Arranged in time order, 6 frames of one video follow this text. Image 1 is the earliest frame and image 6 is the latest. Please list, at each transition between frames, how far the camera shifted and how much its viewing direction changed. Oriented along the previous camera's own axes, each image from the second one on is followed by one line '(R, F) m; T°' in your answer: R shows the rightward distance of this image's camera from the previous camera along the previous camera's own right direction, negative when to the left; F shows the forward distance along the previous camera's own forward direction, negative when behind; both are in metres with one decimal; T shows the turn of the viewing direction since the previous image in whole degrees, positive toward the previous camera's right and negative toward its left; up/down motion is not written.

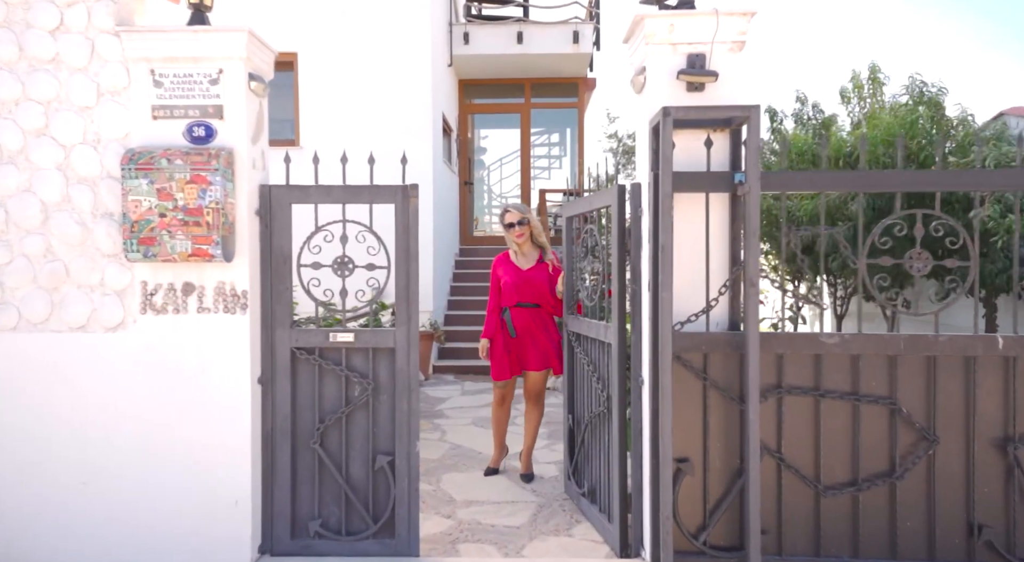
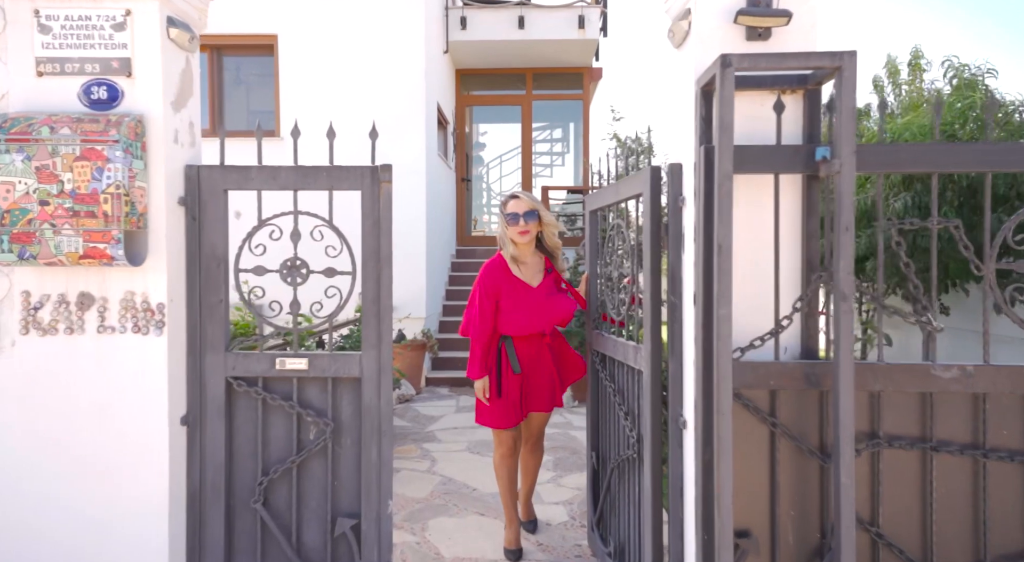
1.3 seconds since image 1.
(0.0, +0.8) m; 0°
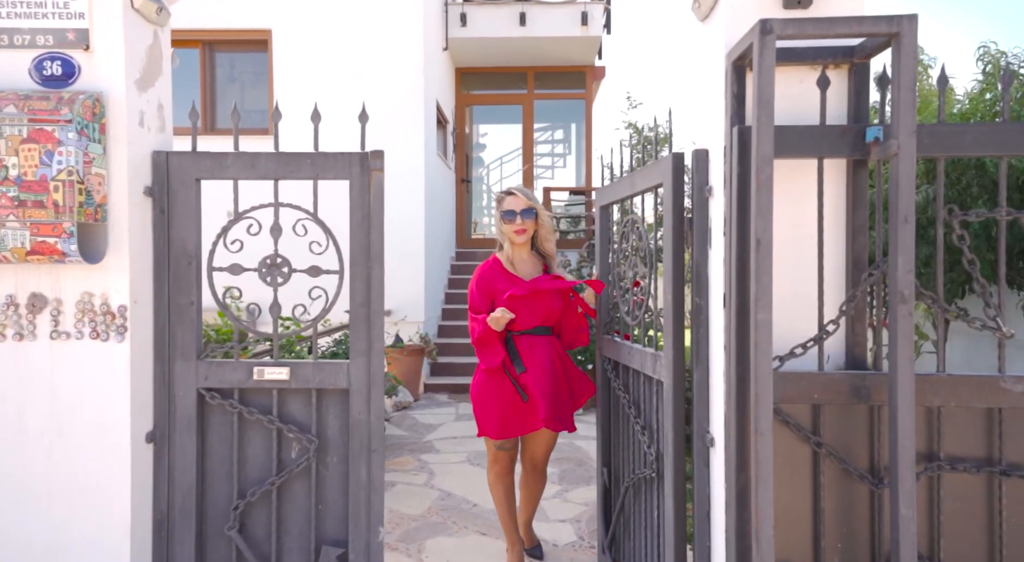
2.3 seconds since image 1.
(0.0, +0.3) m; 0°
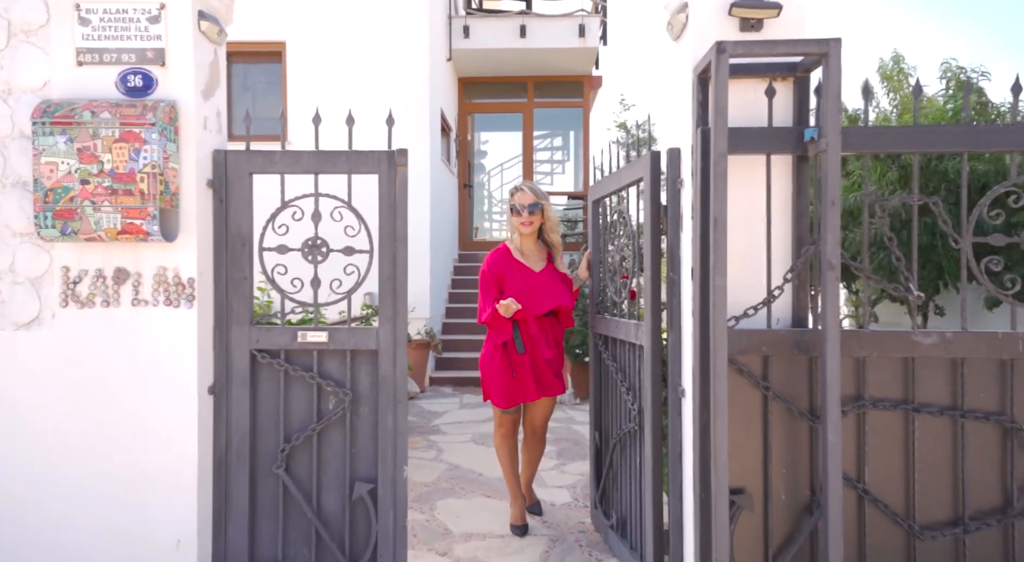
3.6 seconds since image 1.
(0.0, -0.4) m; 0°
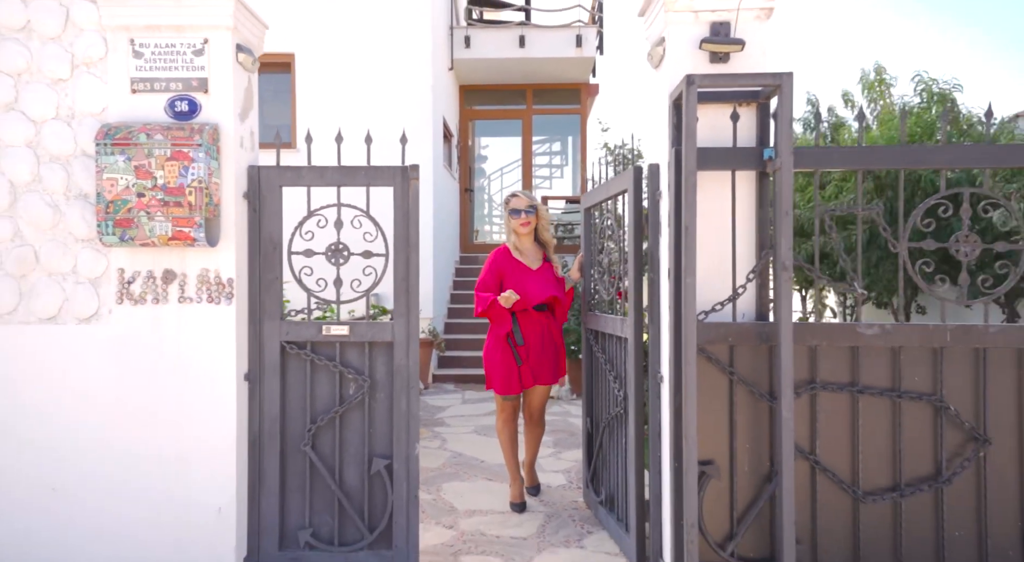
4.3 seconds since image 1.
(0.0, -0.4) m; 0°
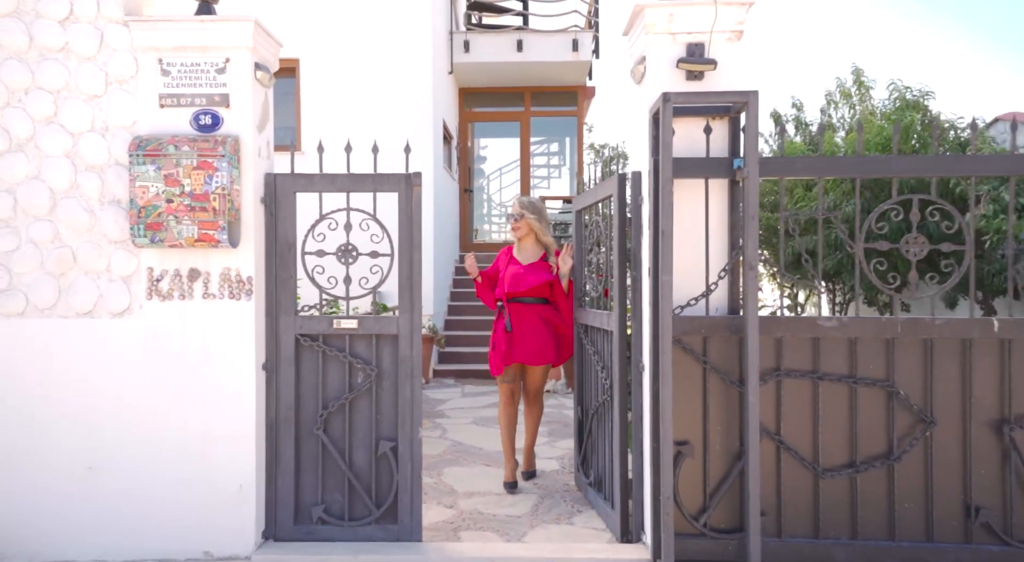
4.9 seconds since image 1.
(0.0, -0.3) m; 0°
